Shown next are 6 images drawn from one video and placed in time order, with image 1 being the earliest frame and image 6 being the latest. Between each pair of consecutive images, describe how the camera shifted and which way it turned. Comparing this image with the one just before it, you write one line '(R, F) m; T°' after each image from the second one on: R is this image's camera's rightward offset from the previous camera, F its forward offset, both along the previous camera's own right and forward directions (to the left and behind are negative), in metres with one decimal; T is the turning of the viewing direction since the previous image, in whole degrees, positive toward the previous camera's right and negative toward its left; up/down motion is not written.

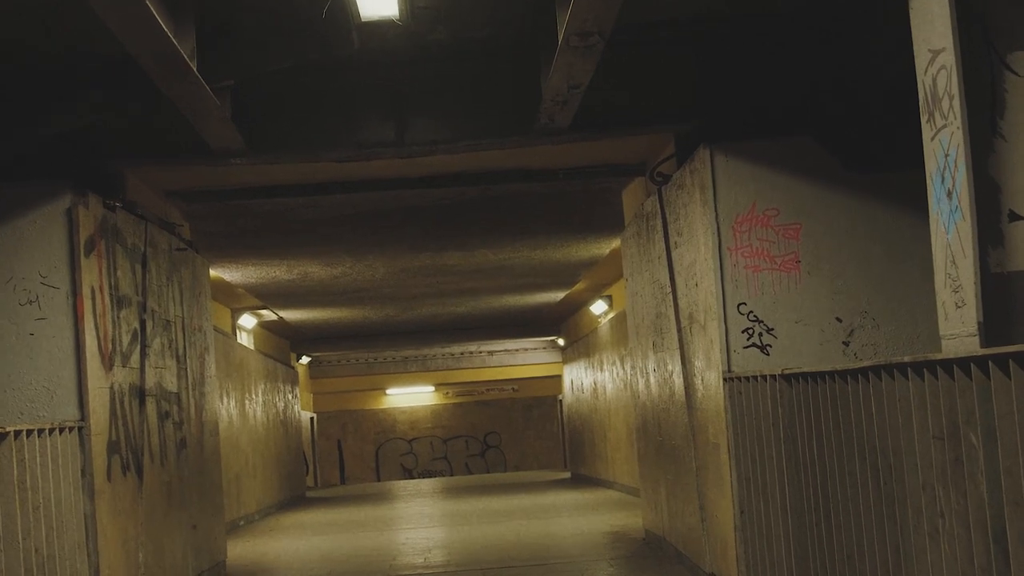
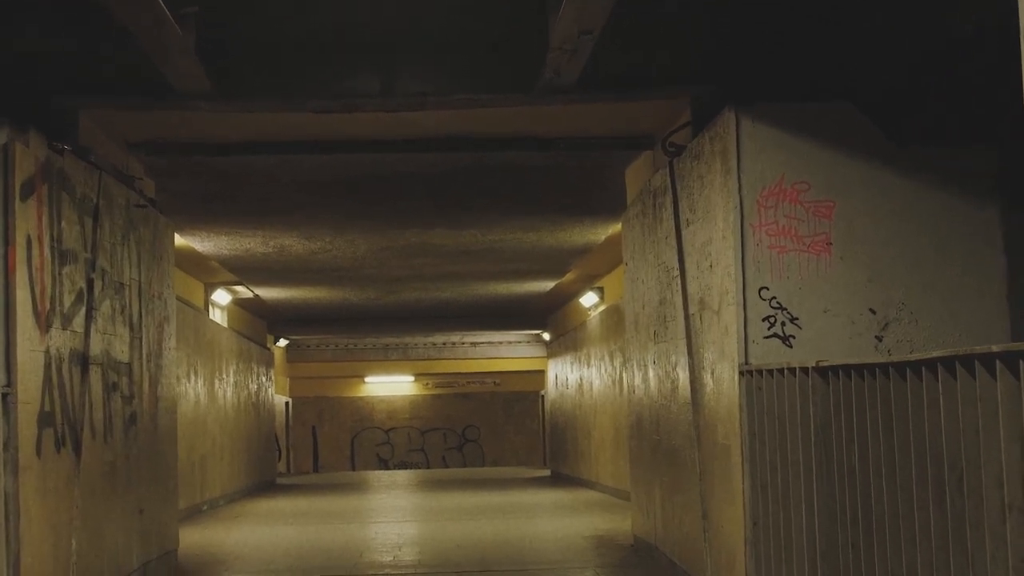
(0.0, +0.9) m; +1°
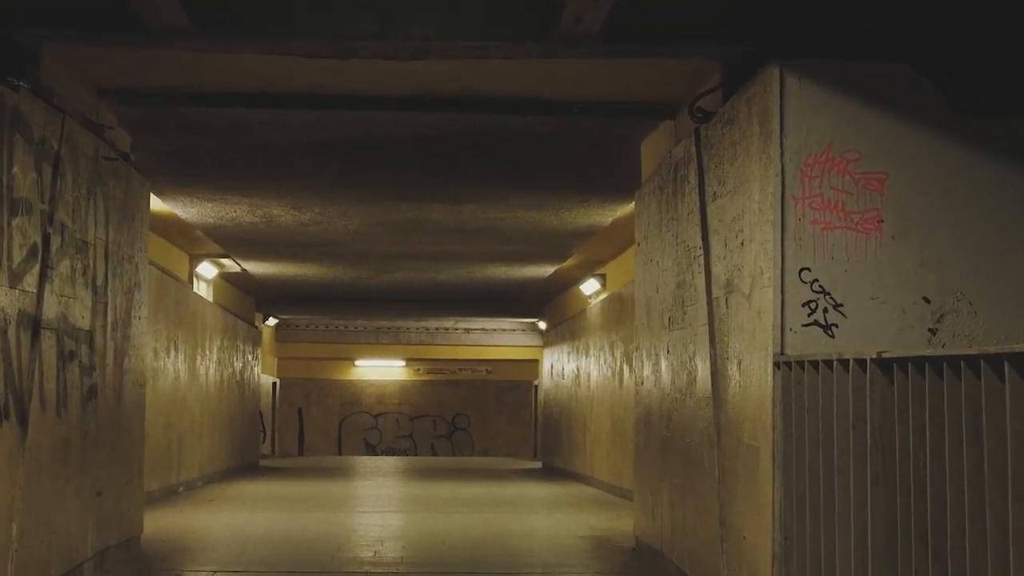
(0.0, +0.8) m; 0°
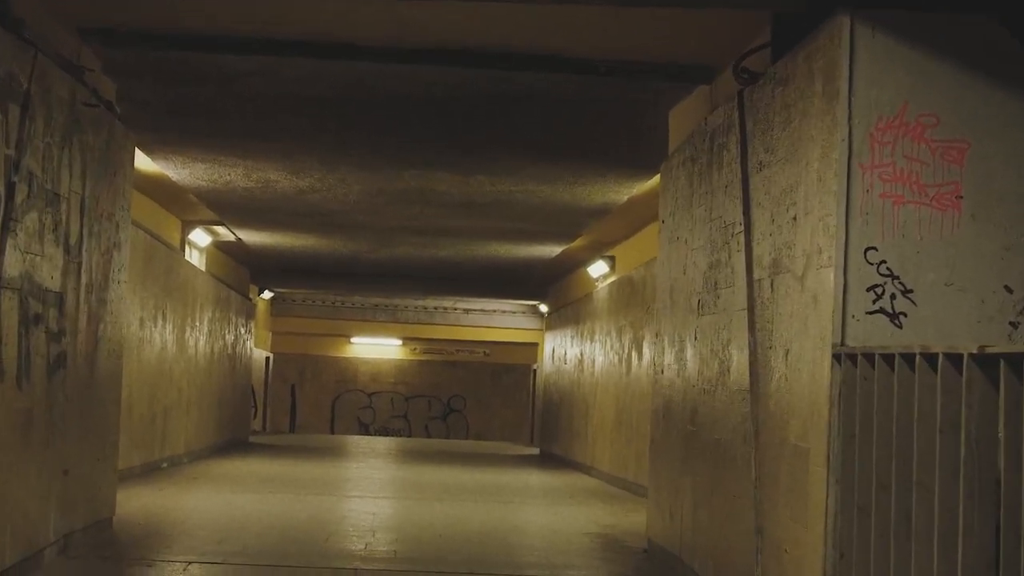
(-0.1, +0.7) m; 0°
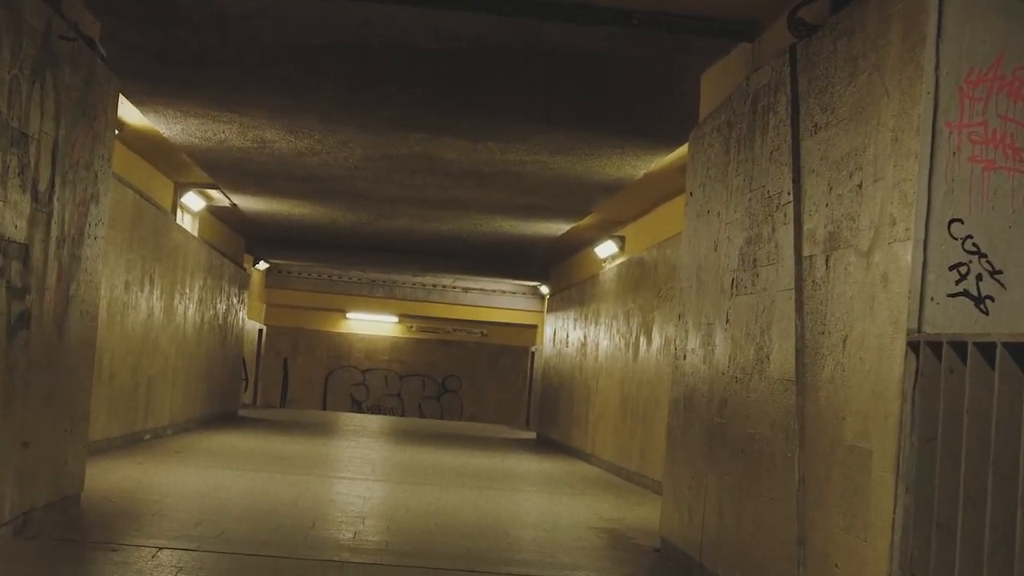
(-0.1, +0.7) m; 0°
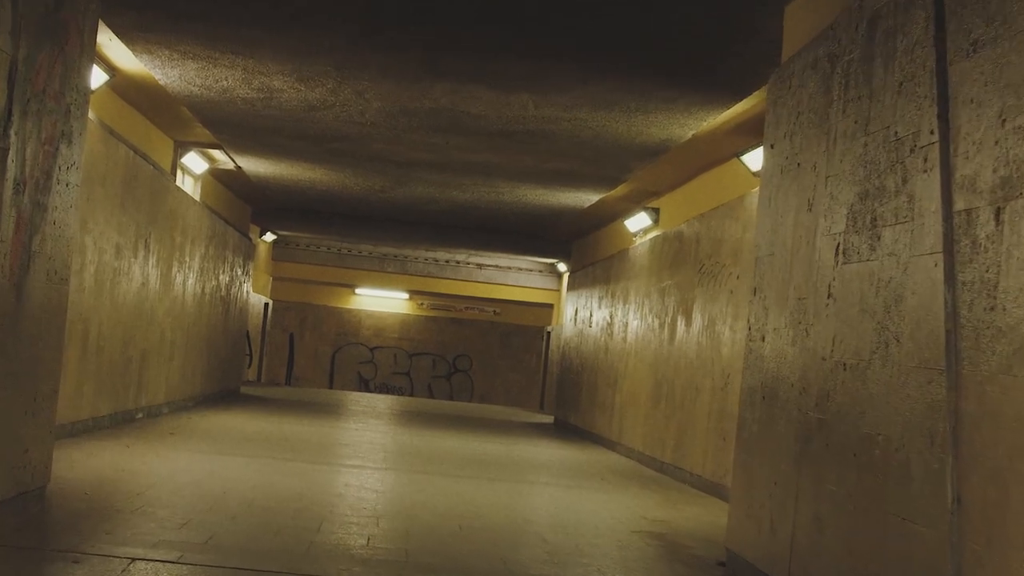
(-0.2, +1.2) m; 0°
